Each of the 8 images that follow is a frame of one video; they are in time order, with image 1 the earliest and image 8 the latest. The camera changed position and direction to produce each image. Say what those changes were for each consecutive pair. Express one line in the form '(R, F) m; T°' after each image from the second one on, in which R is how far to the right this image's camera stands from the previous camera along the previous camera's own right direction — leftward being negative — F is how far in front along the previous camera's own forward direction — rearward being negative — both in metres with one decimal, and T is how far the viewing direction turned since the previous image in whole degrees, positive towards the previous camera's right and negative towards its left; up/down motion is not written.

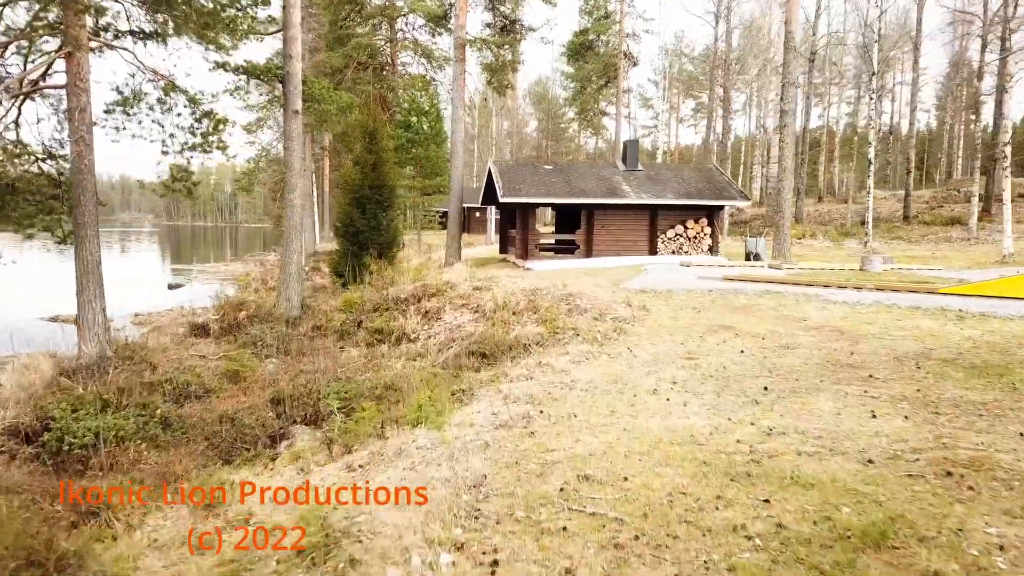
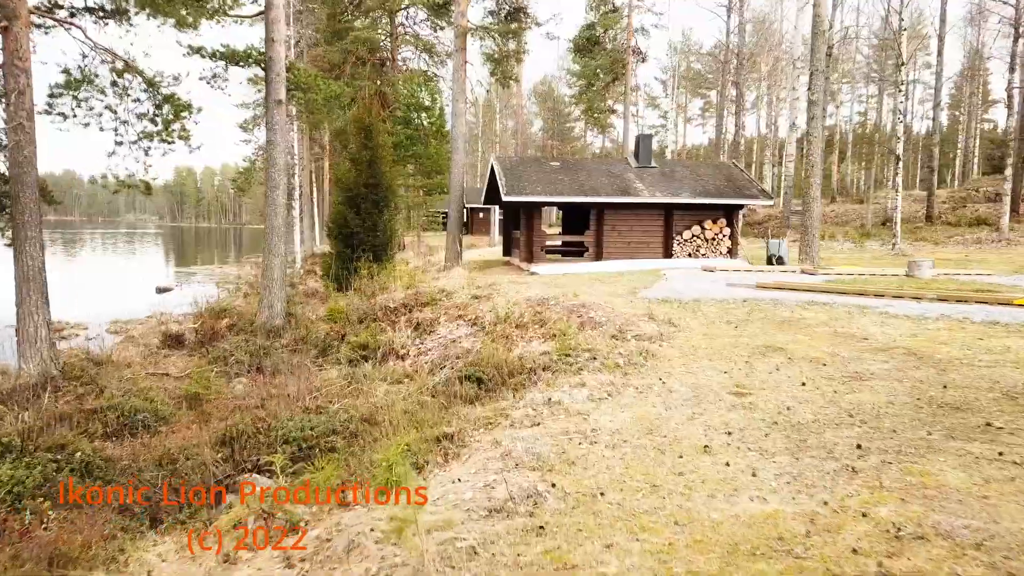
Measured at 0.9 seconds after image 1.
(0.0, +1.3) m; 0°
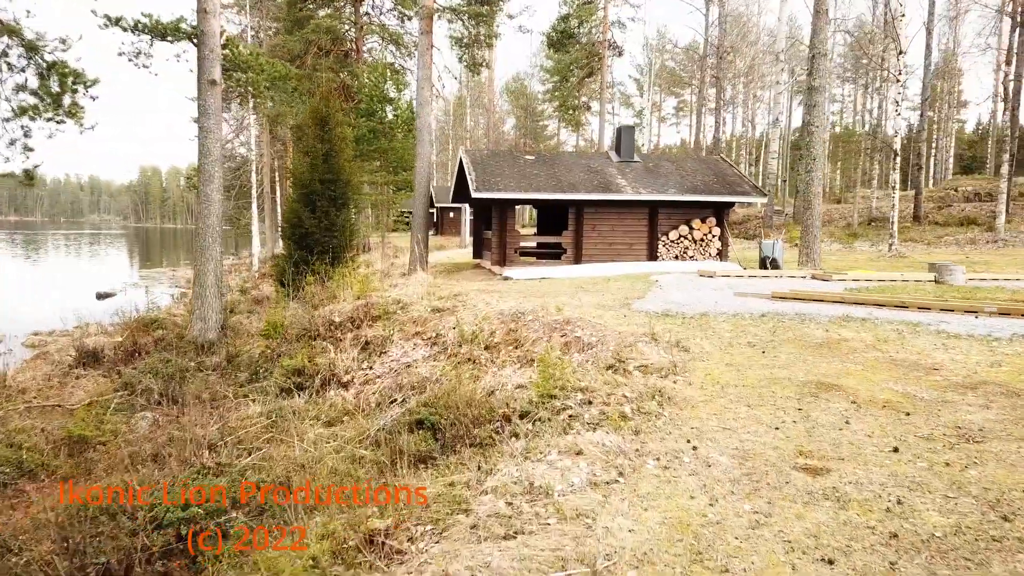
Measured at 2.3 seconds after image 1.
(0.0, +1.7) m; +2°
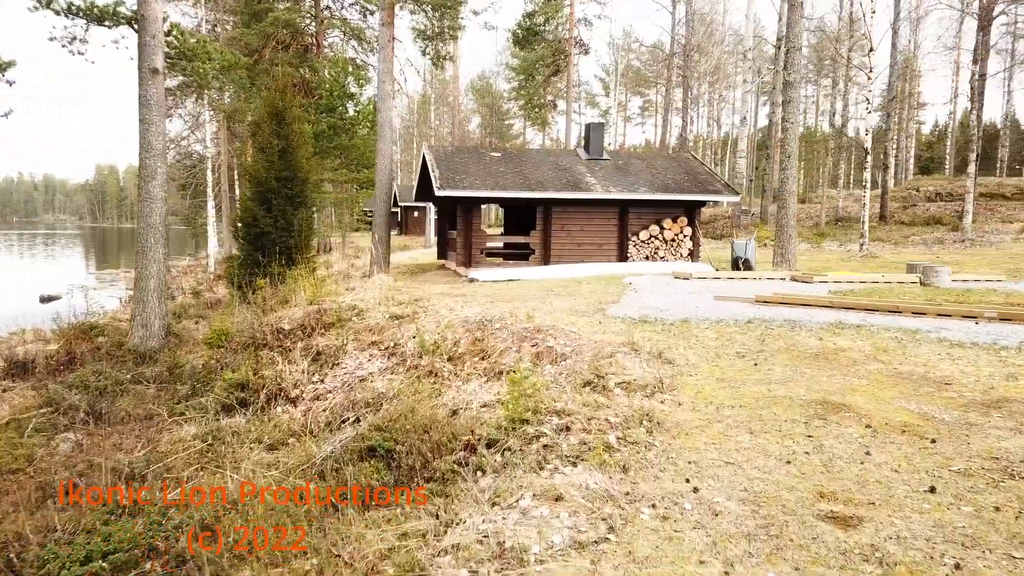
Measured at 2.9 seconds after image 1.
(0.0, +0.6) m; +2°
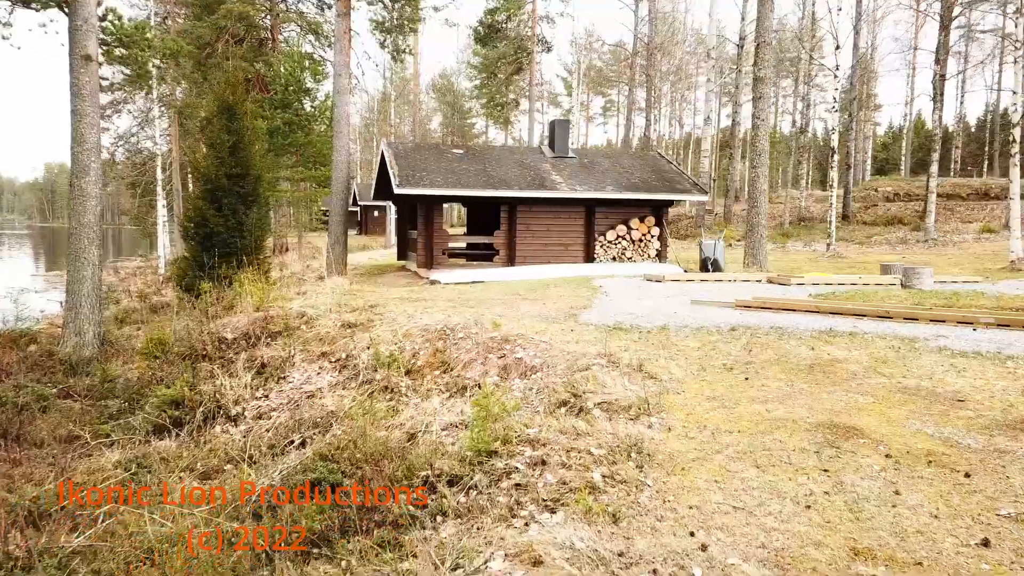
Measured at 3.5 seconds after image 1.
(0.0, +0.6) m; +3°
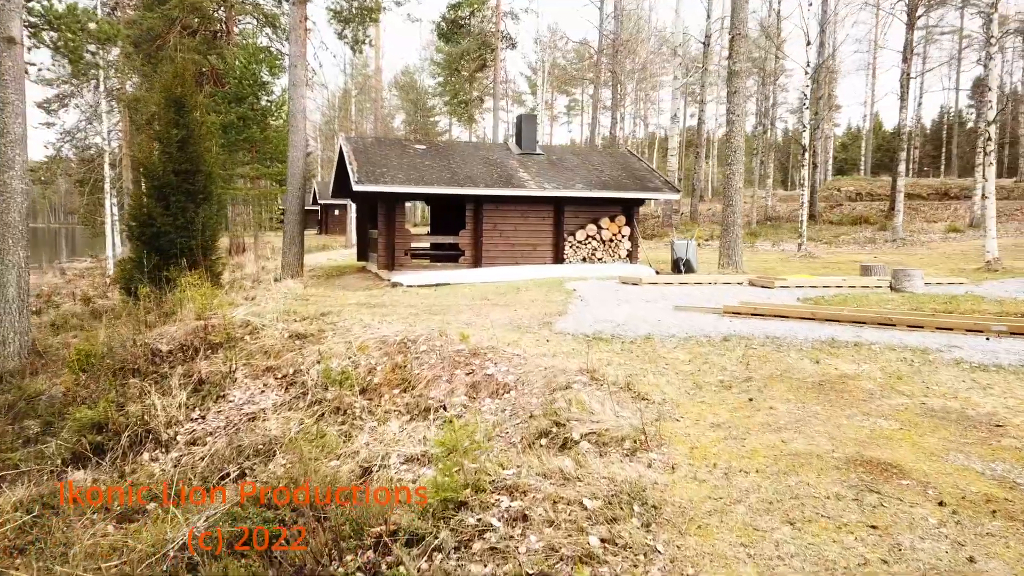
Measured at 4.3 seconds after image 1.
(0.0, +0.7) m; +3°
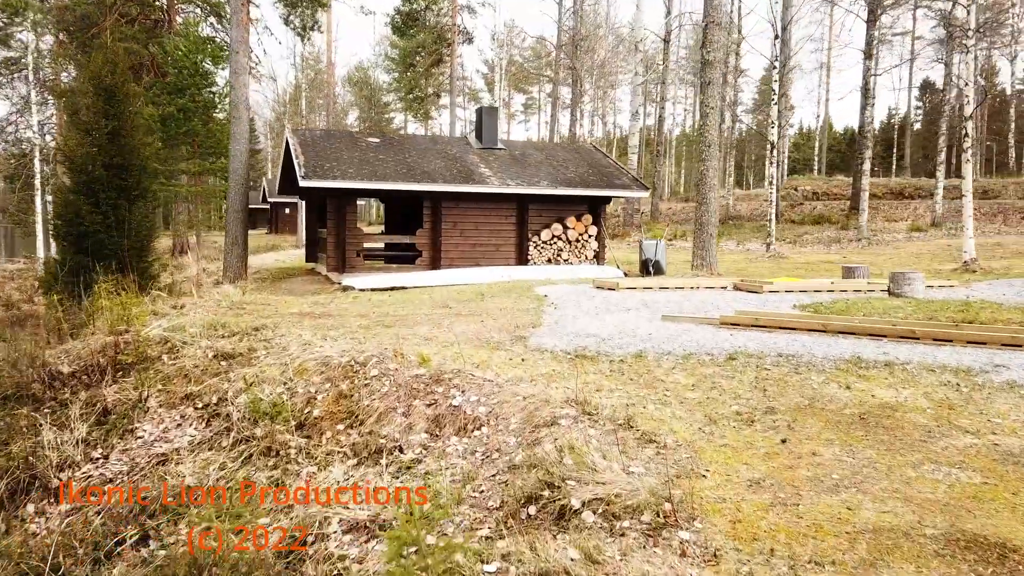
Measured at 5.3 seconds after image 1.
(-0.1, +0.9) m; +3°
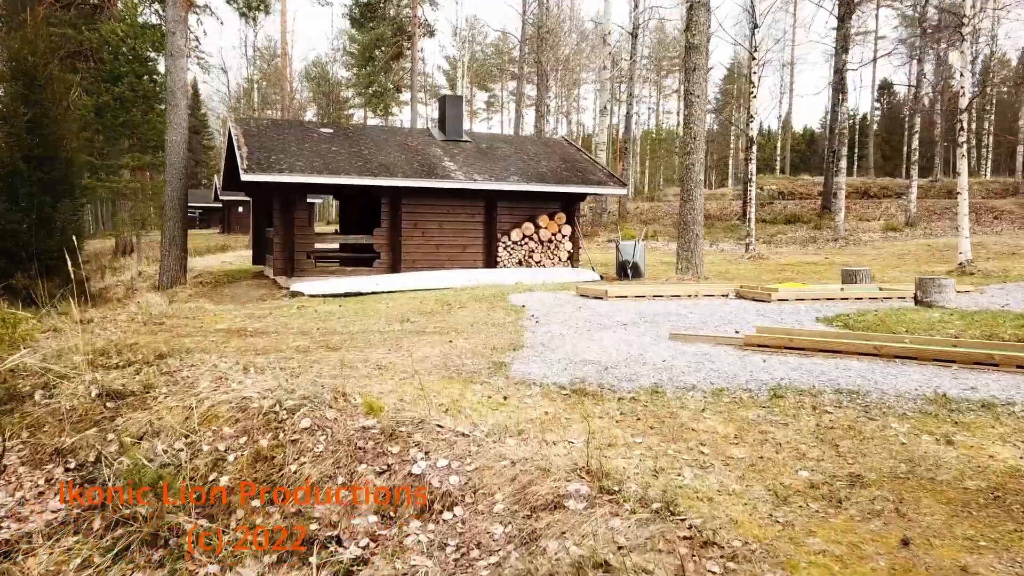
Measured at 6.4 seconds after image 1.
(-0.1, +1.2) m; +3°
